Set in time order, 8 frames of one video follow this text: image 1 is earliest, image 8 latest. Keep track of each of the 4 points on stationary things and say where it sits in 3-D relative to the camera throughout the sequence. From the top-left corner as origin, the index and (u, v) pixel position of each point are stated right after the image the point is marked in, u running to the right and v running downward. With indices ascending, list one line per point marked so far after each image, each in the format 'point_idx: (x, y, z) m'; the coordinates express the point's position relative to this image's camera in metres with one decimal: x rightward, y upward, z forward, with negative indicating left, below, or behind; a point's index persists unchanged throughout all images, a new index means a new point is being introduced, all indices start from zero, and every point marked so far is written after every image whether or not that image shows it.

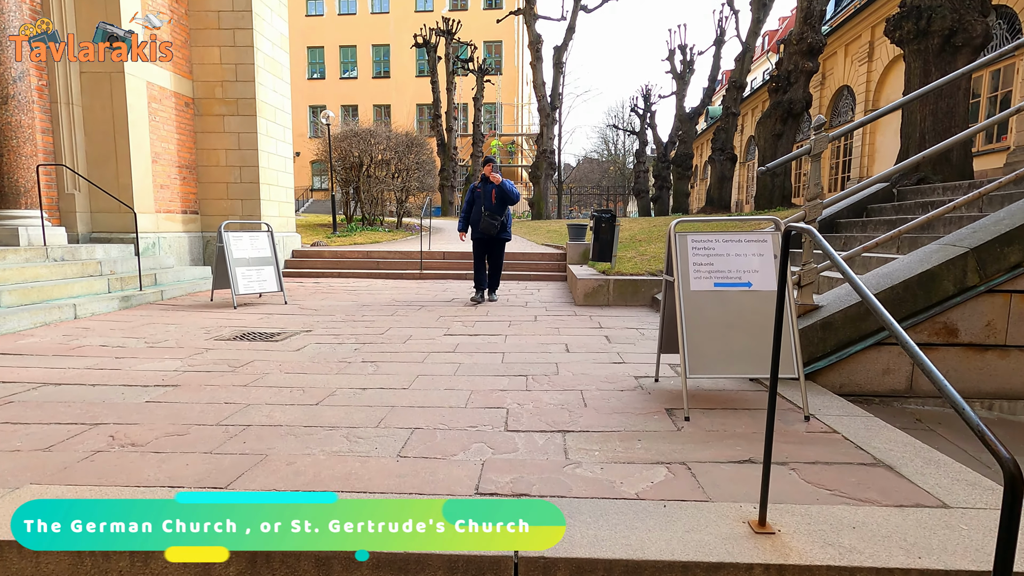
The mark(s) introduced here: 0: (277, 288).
0: (-2.9, 0.0, +6.5) m
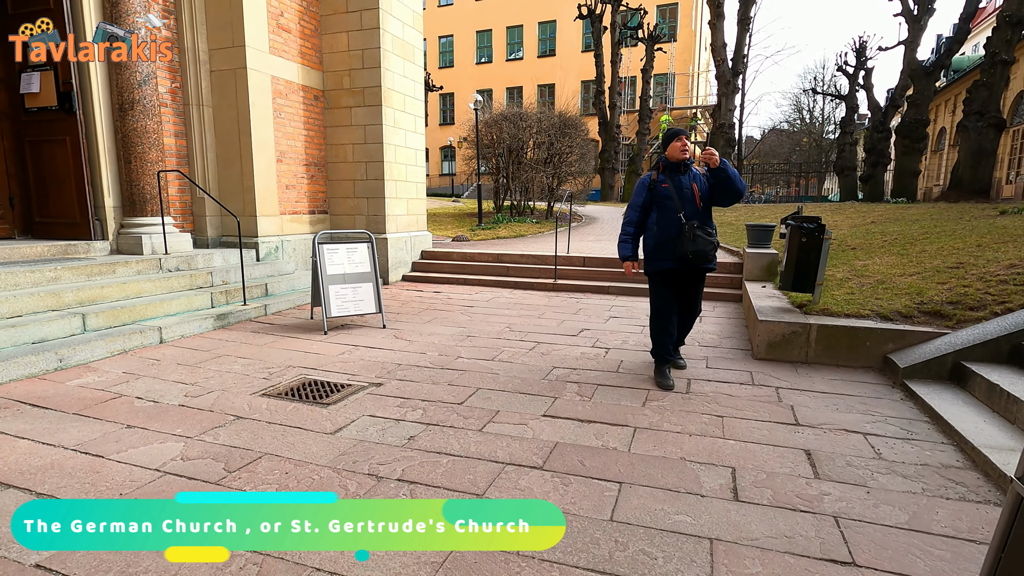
0: (-1.4, -0.2, +5.6) m
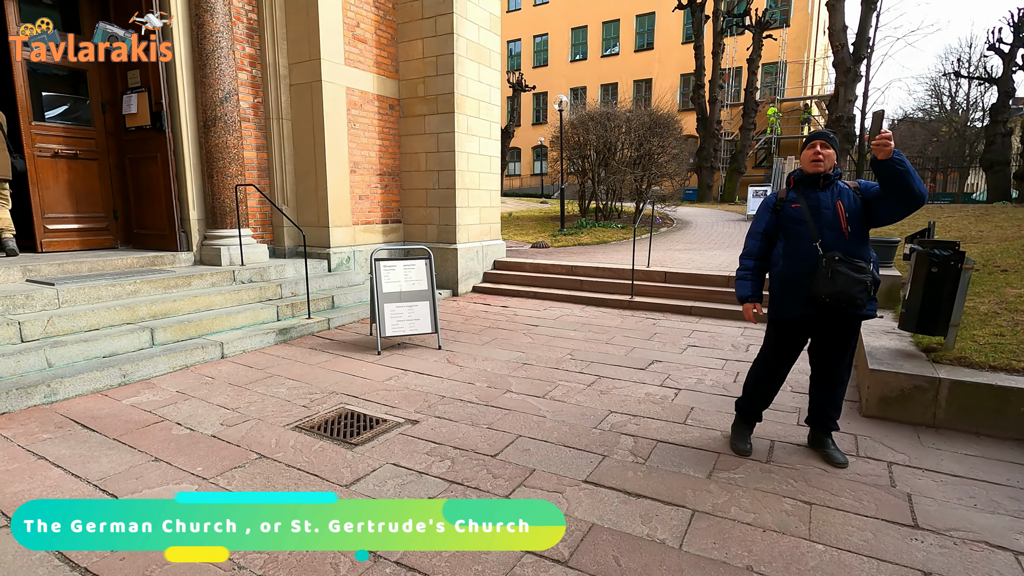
0: (-0.8, -0.4, +5.4) m
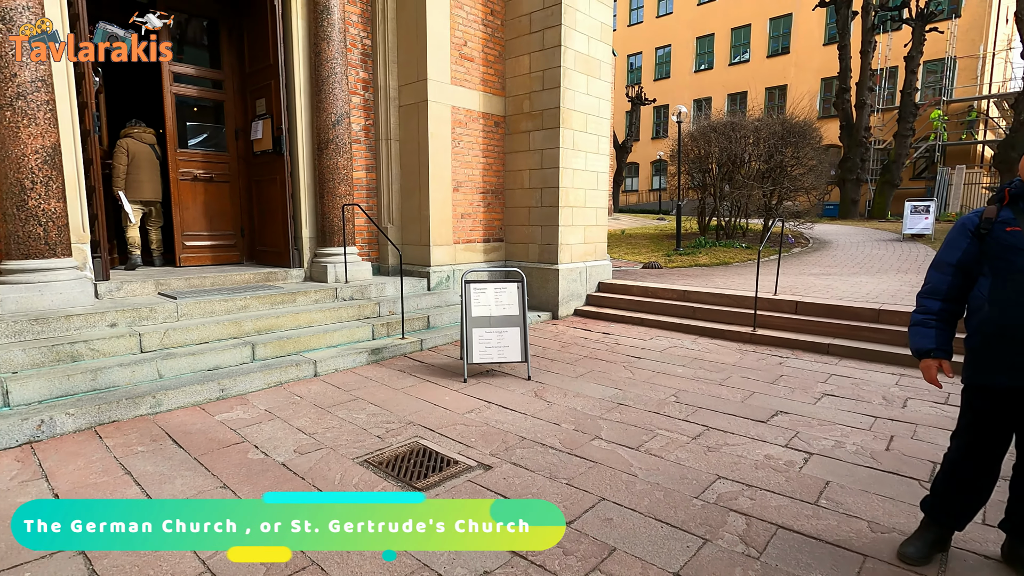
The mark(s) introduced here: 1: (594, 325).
0: (+0.1, -0.7, +5.0) m
1: (+1.1, -0.5, +7.2) m
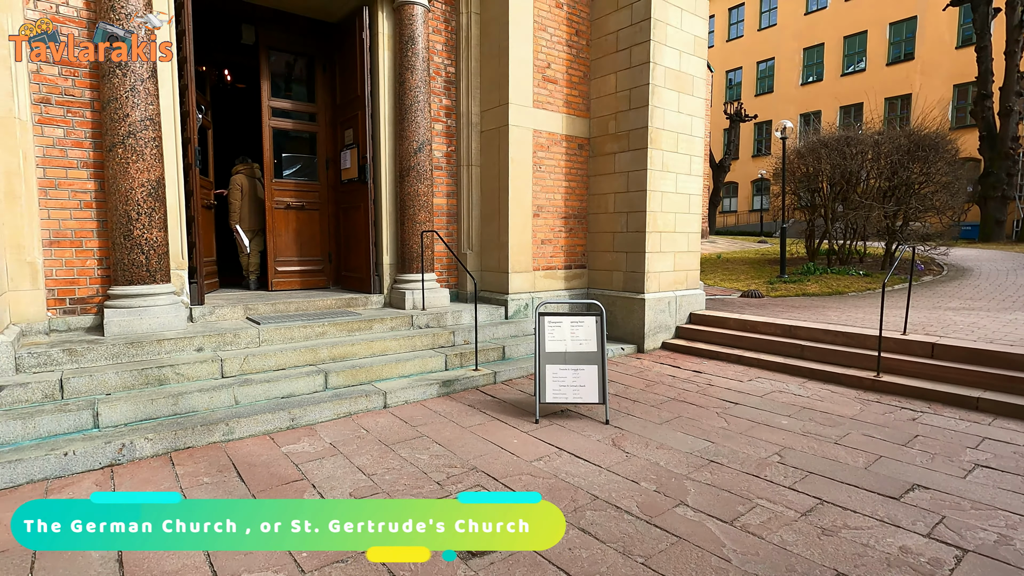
0: (+0.7, -1.0, +4.6) m
1: (+2.1, -0.9, +6.5) m
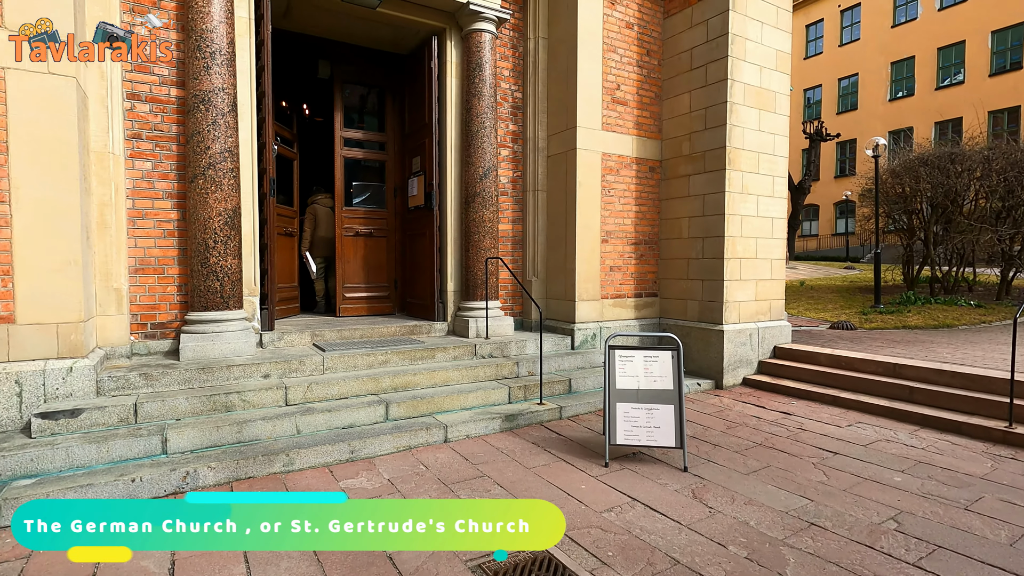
0: (+1.3, -1.2, +4.2) m
1: (+2.9, -1.2, +5.9) m
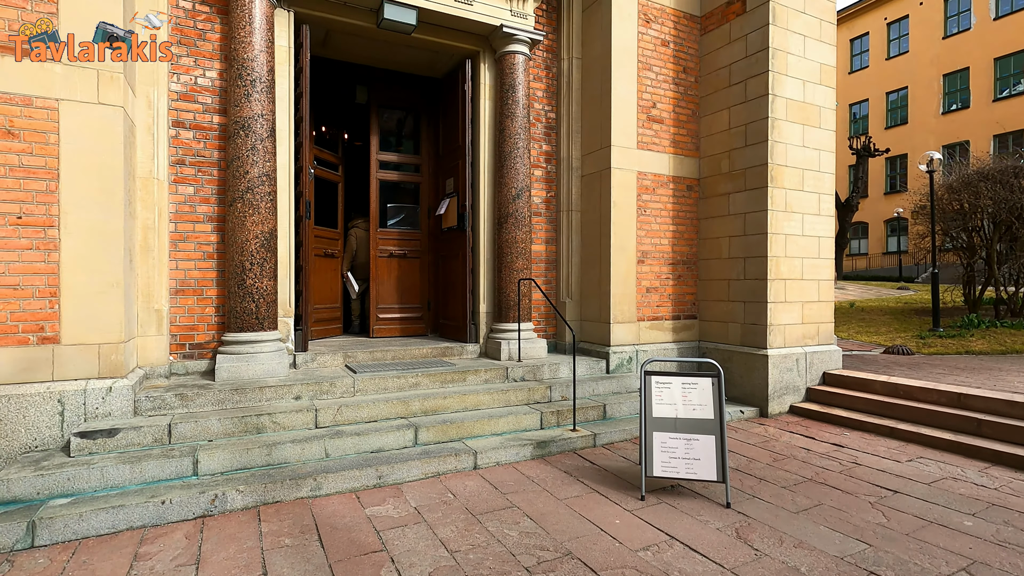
0: (+1.5, -1.4, +3.9) m
1: (+3.2, -1.5, +5.6) m
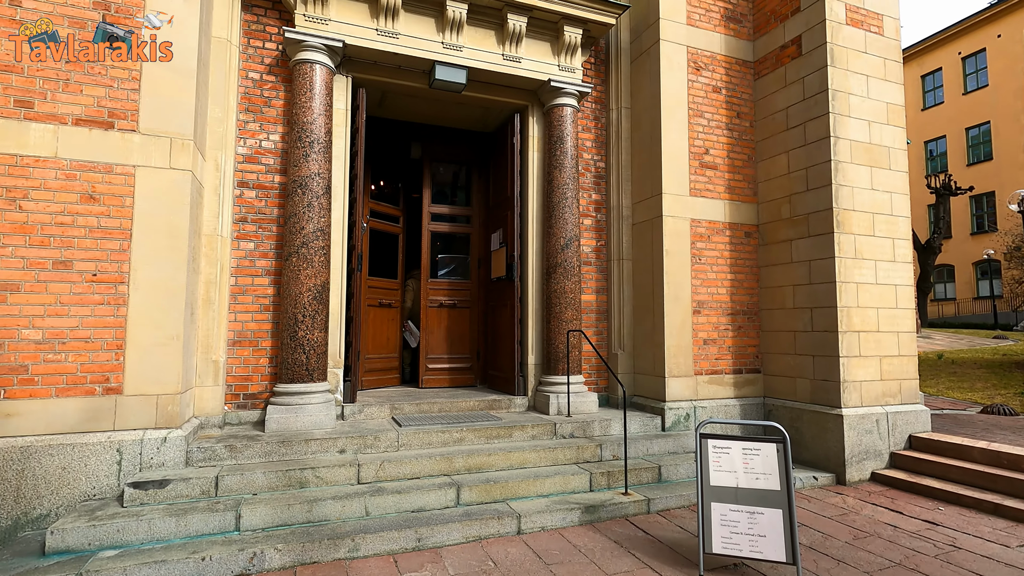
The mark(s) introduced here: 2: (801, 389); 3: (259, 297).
0: (+1.8, -1.8, +3.5) m
1: (+3.7, -2.0, +5.0) m
2: (+3.3, -1.1, +6.1) m
3: (-2.6, -0.1, +5.4) m
